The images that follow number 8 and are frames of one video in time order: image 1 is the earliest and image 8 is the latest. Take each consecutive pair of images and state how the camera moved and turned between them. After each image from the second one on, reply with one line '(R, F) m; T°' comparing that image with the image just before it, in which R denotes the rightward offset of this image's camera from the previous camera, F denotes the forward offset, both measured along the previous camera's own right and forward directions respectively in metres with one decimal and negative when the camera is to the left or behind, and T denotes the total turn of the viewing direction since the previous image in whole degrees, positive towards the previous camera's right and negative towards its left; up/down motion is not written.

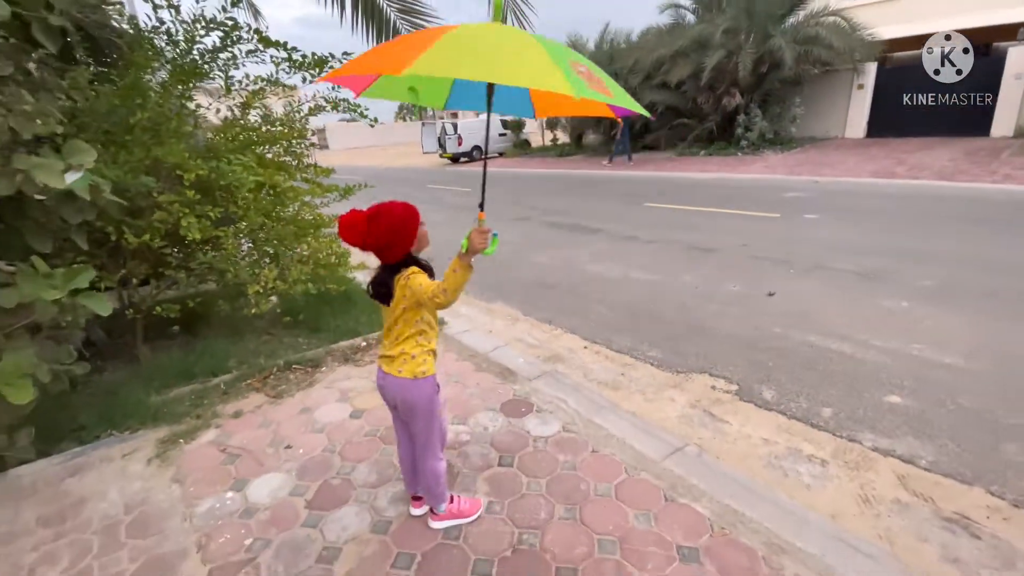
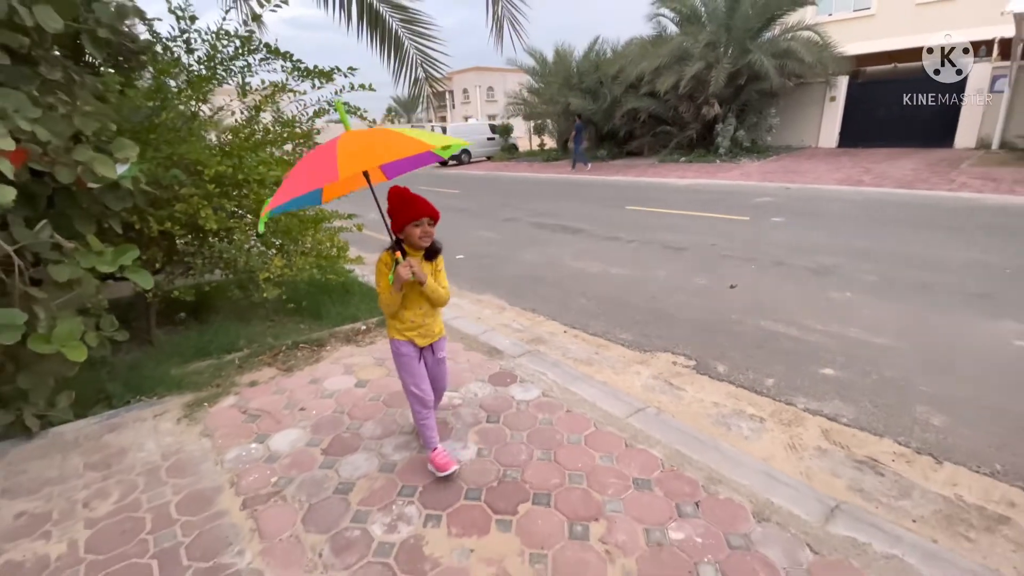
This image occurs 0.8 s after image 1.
(0.0, -0.4) m; +2°
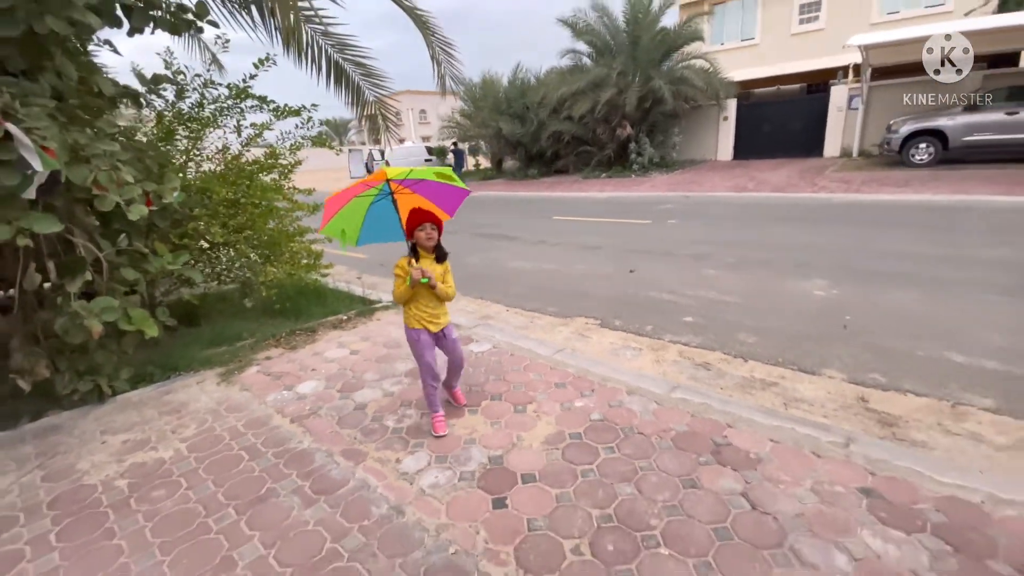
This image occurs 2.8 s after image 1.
(-0.1, -1.2) m; +7°
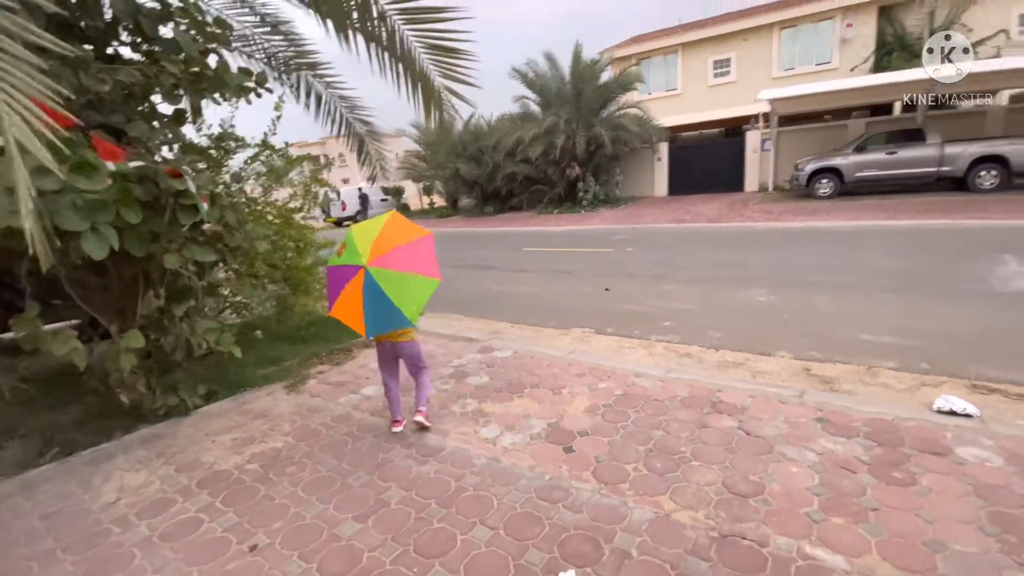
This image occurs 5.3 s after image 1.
(-0.8, -0.9) m; +7°
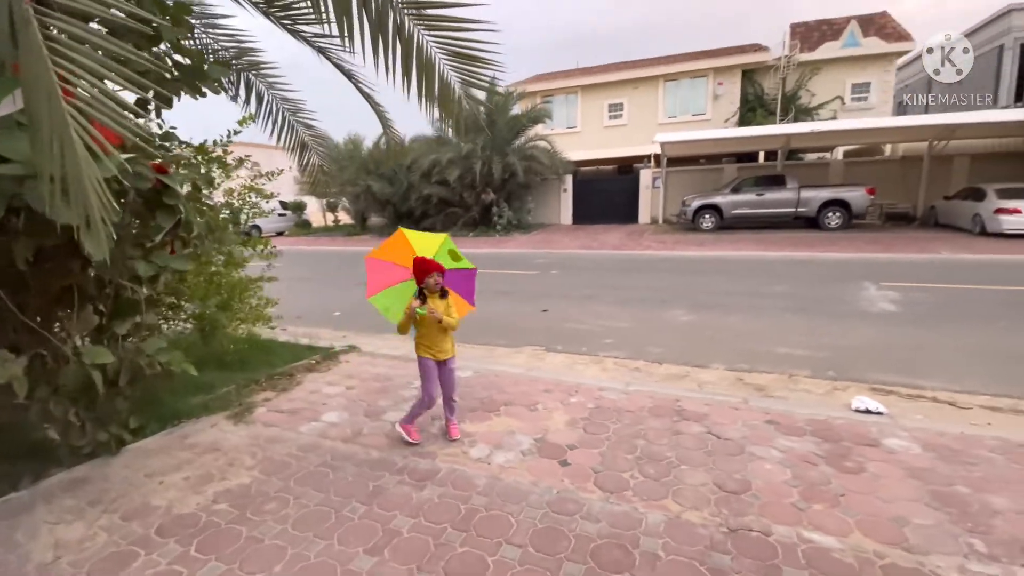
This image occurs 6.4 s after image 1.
(-0.7, 0.0) m; +12°
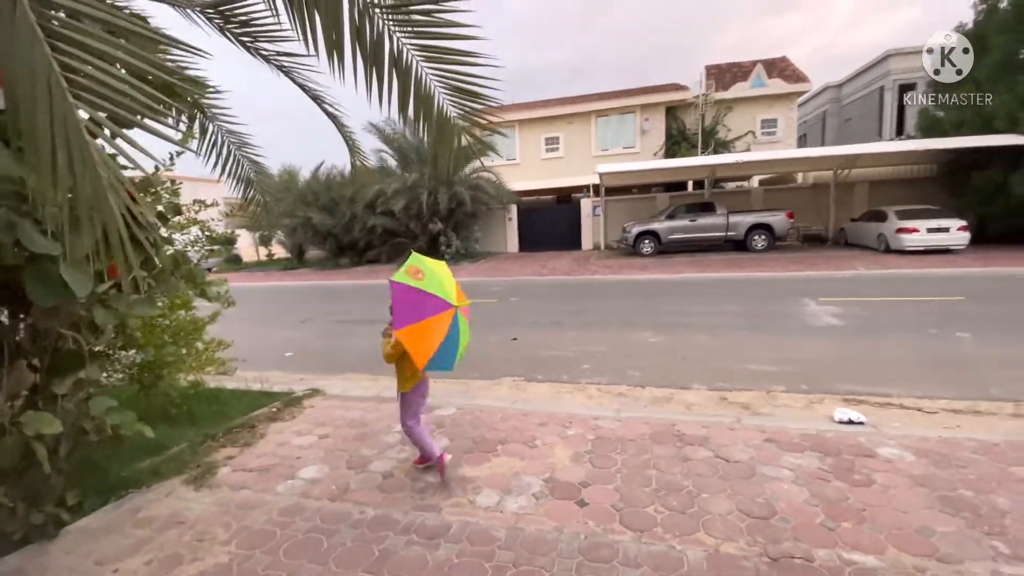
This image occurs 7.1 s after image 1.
(-0.5, +0.2) m; +7°
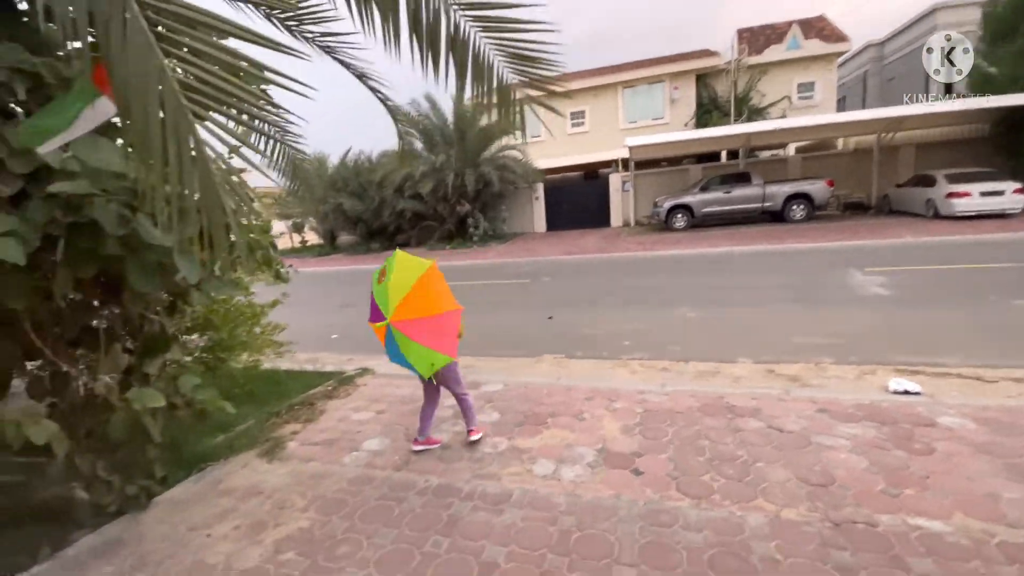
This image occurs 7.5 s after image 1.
(-0.2, -0.1) m; -3°
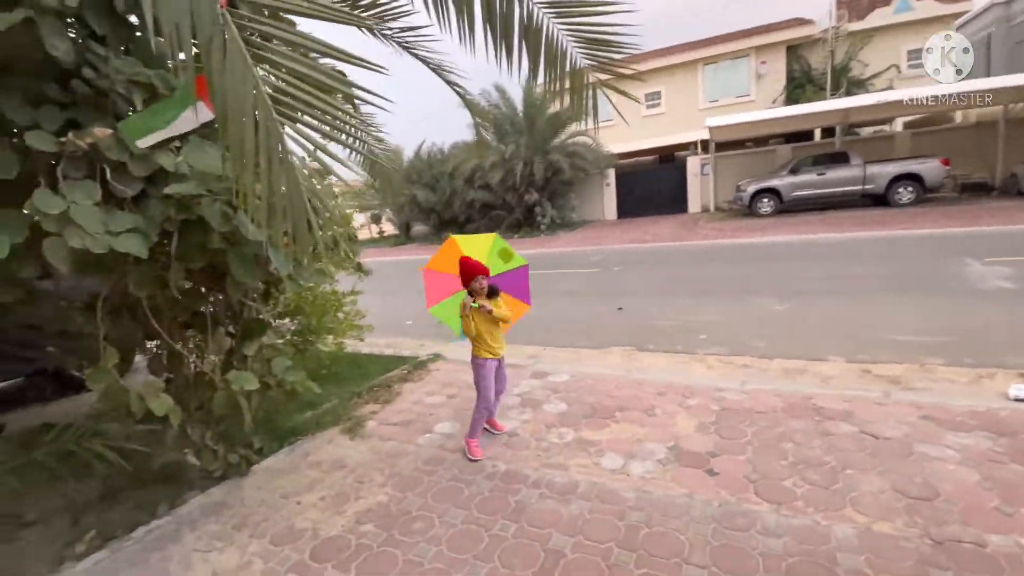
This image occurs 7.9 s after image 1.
(0.0, 0.0) m; -8°
